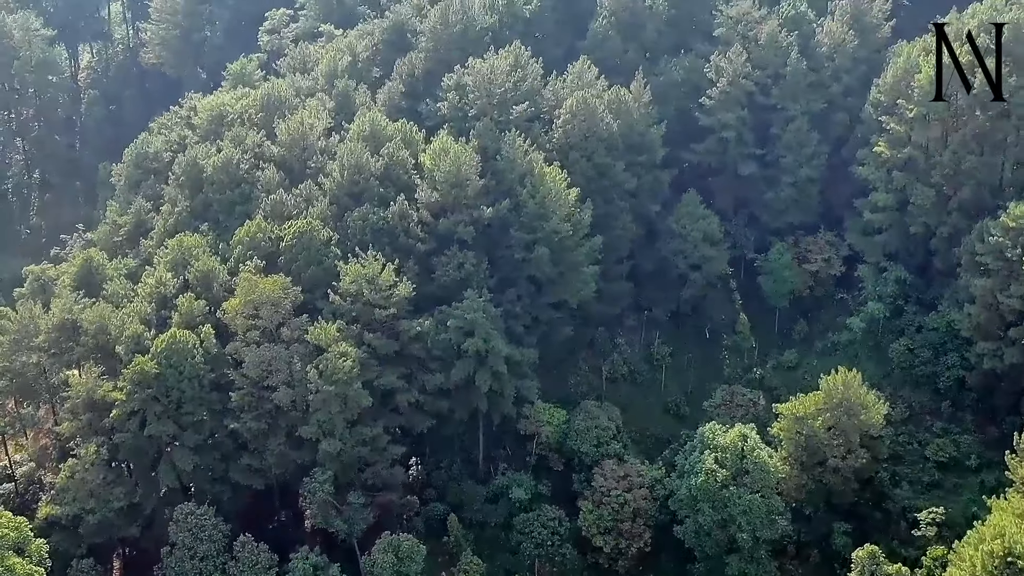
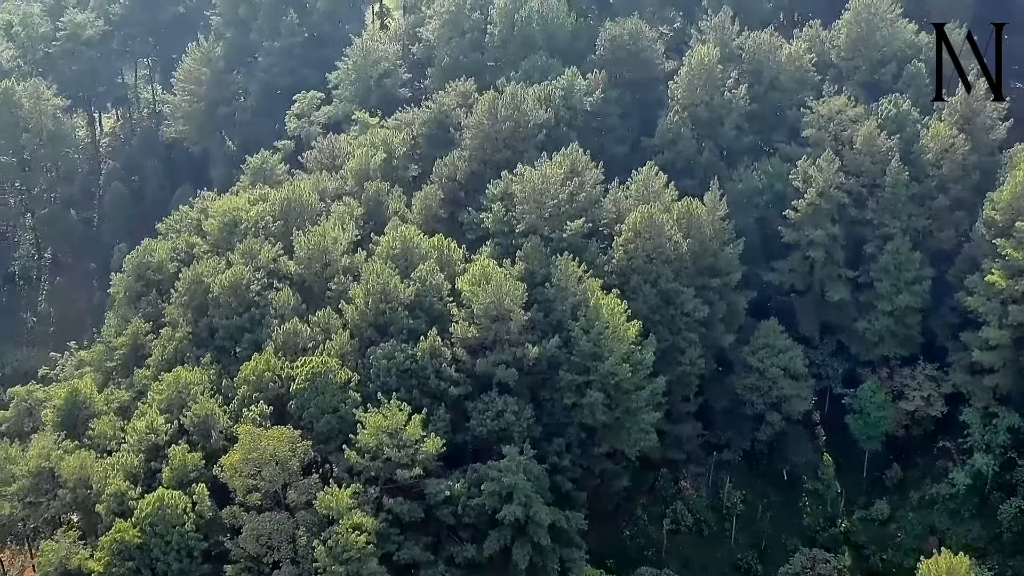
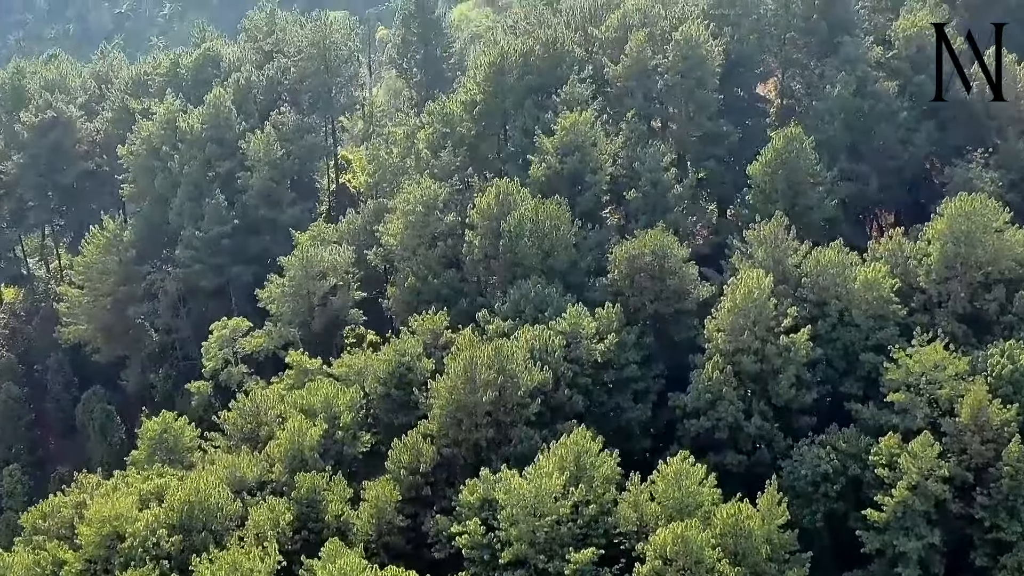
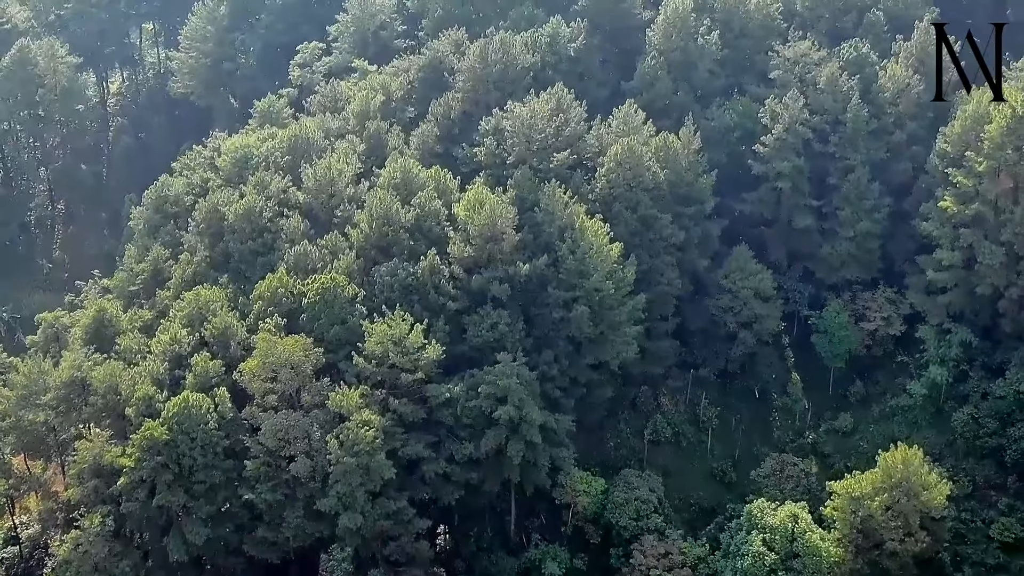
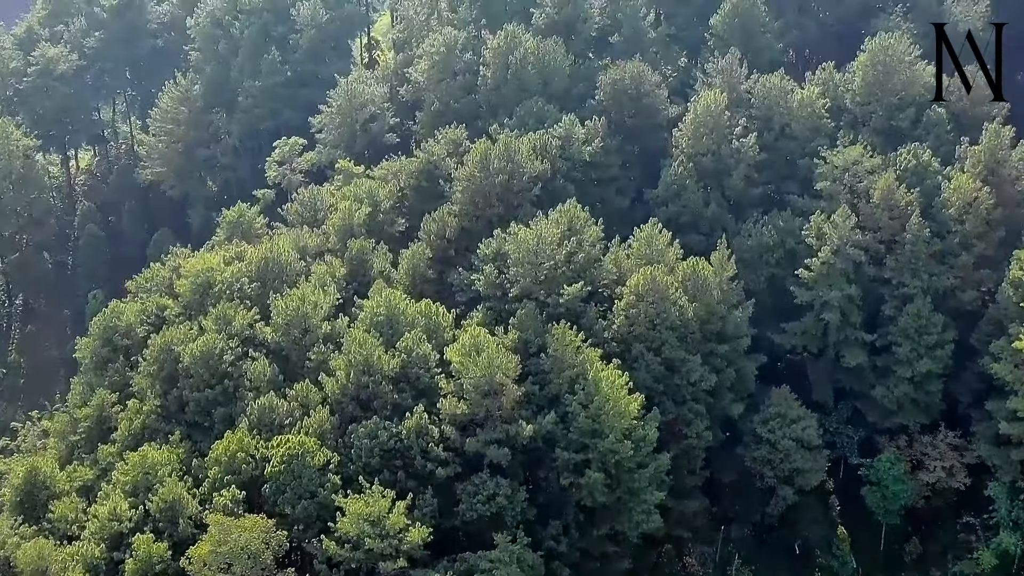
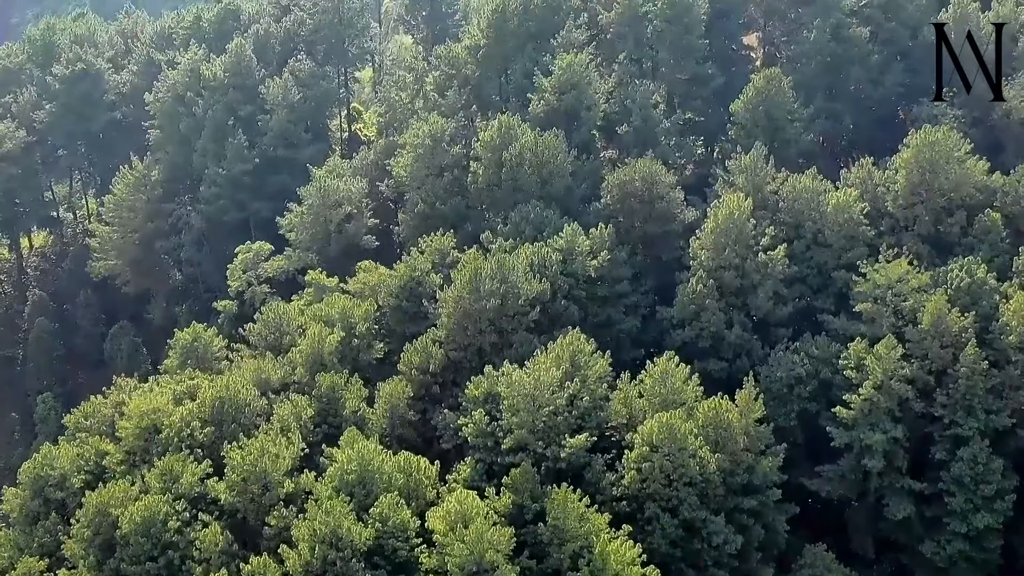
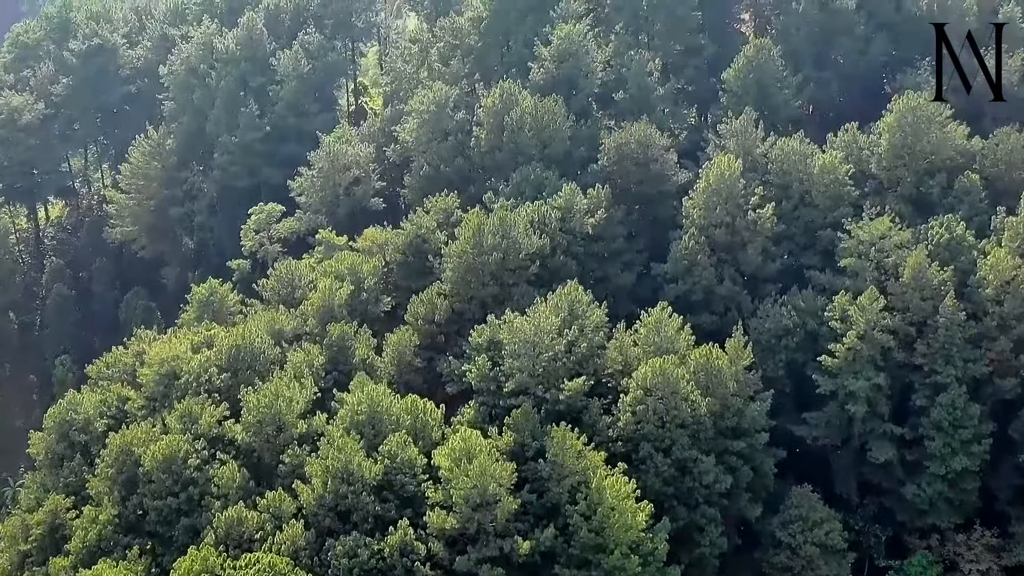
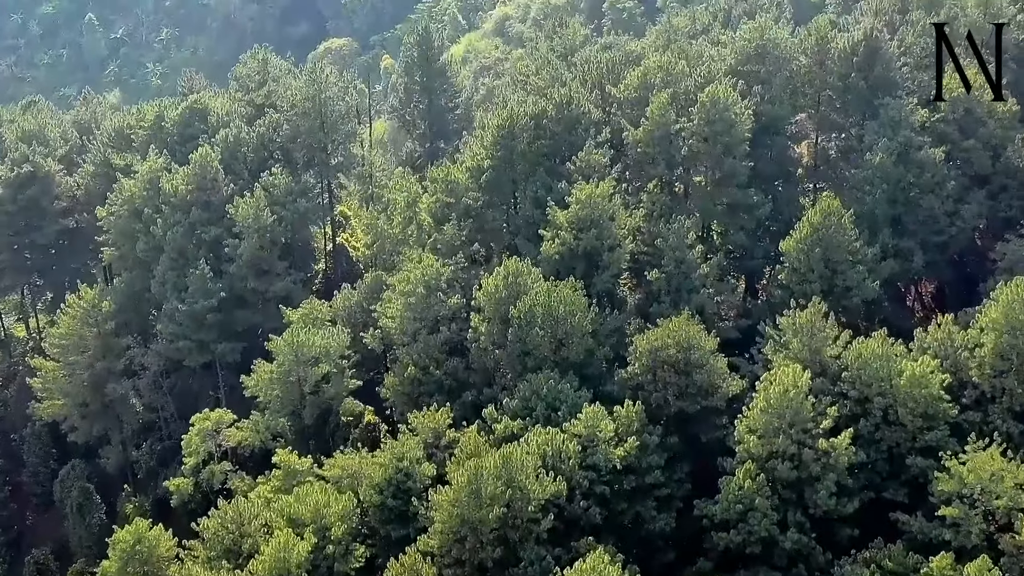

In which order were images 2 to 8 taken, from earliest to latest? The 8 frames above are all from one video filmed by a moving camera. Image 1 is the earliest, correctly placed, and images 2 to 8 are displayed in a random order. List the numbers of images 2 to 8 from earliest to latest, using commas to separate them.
4, 2, 5, 7, 6, 3, 8
